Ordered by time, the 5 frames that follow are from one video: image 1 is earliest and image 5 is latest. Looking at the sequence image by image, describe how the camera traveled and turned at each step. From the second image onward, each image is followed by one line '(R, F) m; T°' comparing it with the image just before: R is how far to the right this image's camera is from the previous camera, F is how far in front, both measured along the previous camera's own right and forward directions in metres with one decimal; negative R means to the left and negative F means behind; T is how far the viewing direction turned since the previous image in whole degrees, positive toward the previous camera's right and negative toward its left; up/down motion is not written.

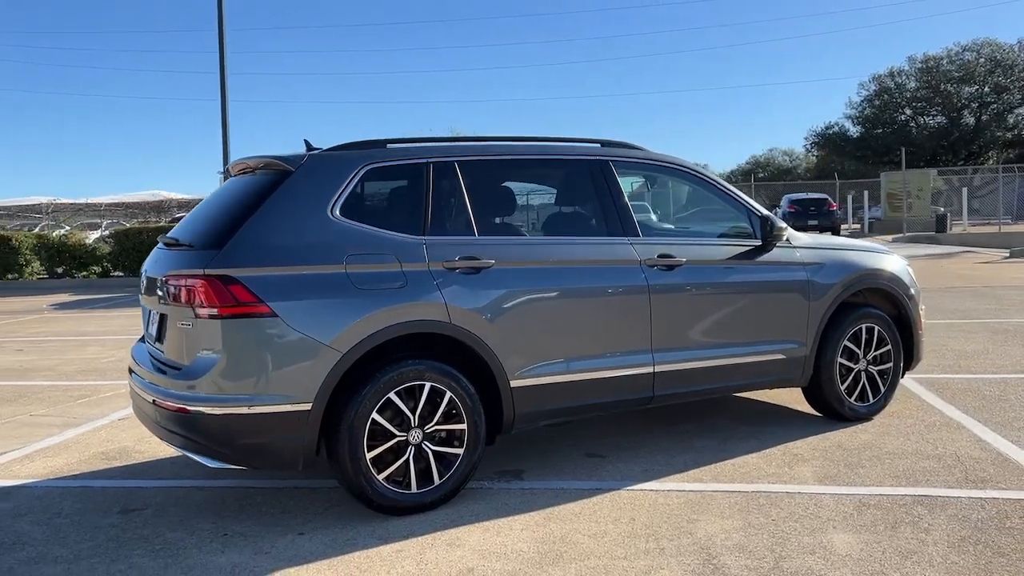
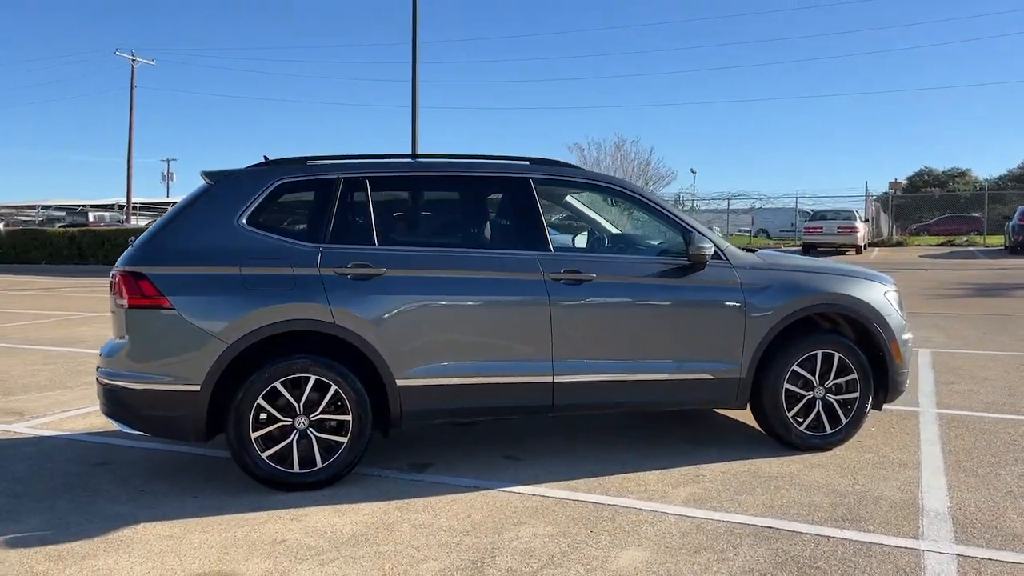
(+1.7, -0.1) m; -14°
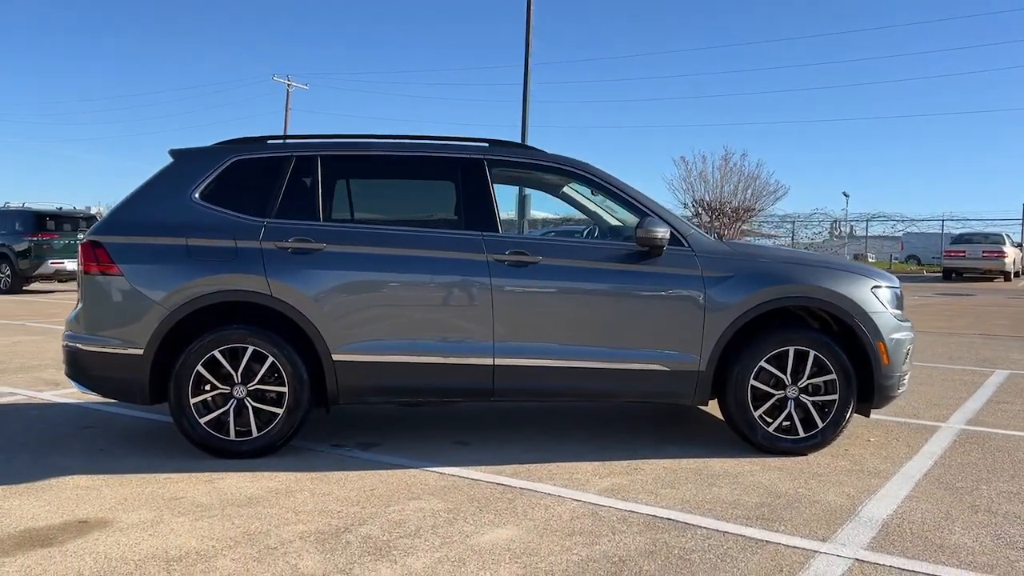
(+1.1, +0.2) m; -9°
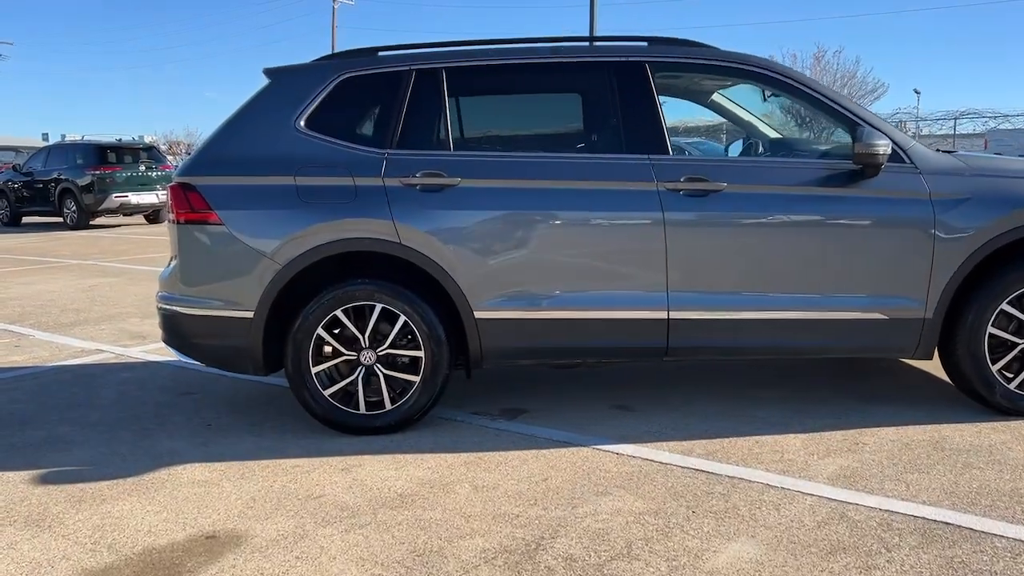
(-0.6, +0.8) m; -4°
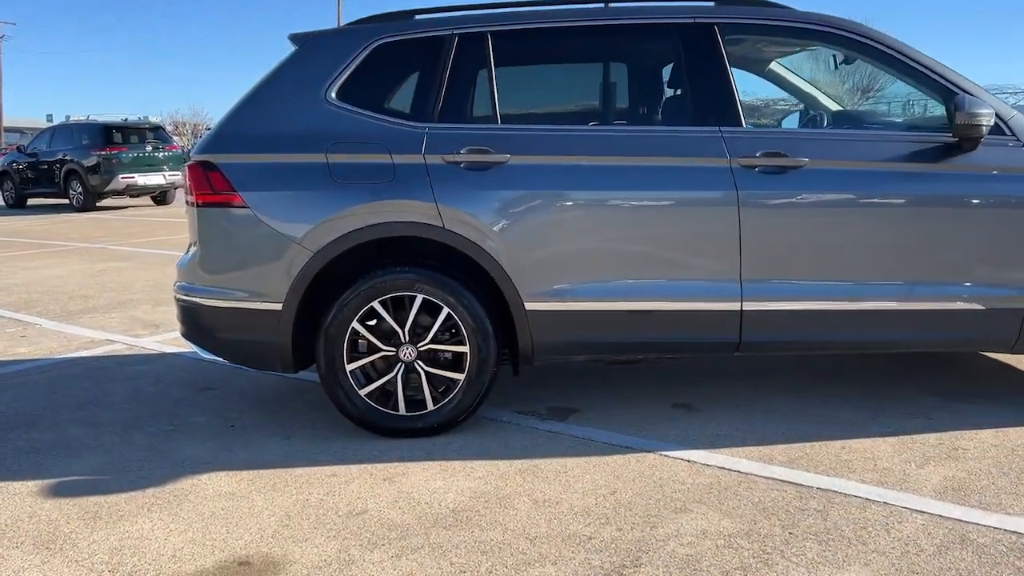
(-0.2, +0.4) m; 0°
